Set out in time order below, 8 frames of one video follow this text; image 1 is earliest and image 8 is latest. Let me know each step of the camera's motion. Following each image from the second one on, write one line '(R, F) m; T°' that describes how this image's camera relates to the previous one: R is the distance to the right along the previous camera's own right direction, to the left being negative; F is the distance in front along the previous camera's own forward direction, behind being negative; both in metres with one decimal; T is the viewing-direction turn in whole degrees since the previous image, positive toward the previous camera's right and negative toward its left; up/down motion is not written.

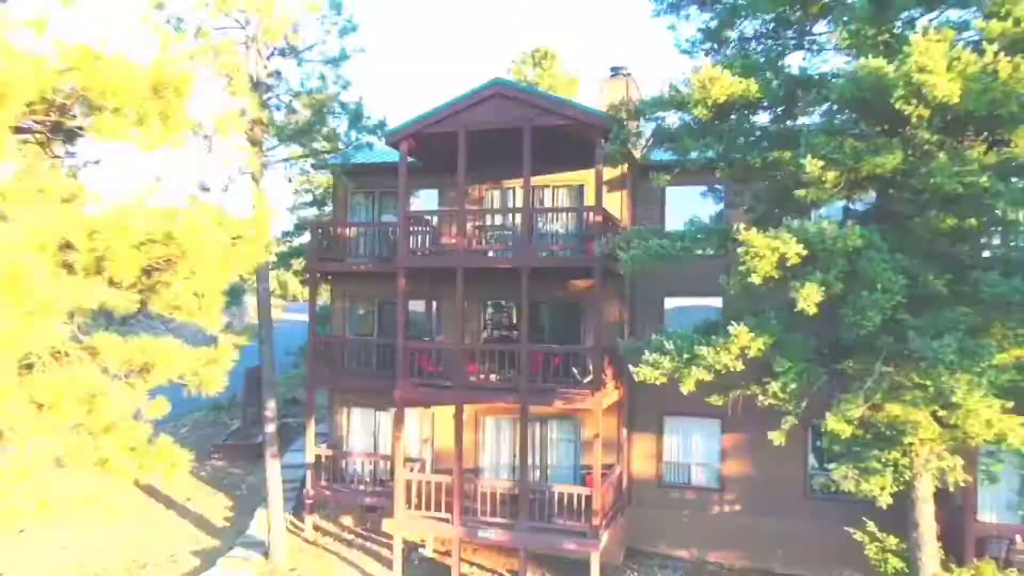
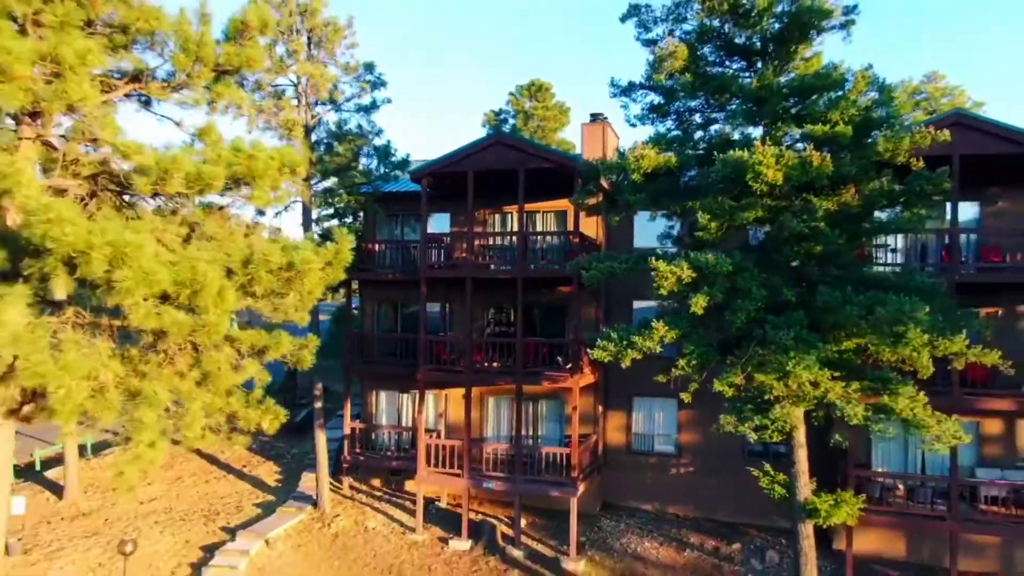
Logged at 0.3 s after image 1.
(+0.1, -3.0) m; 0°
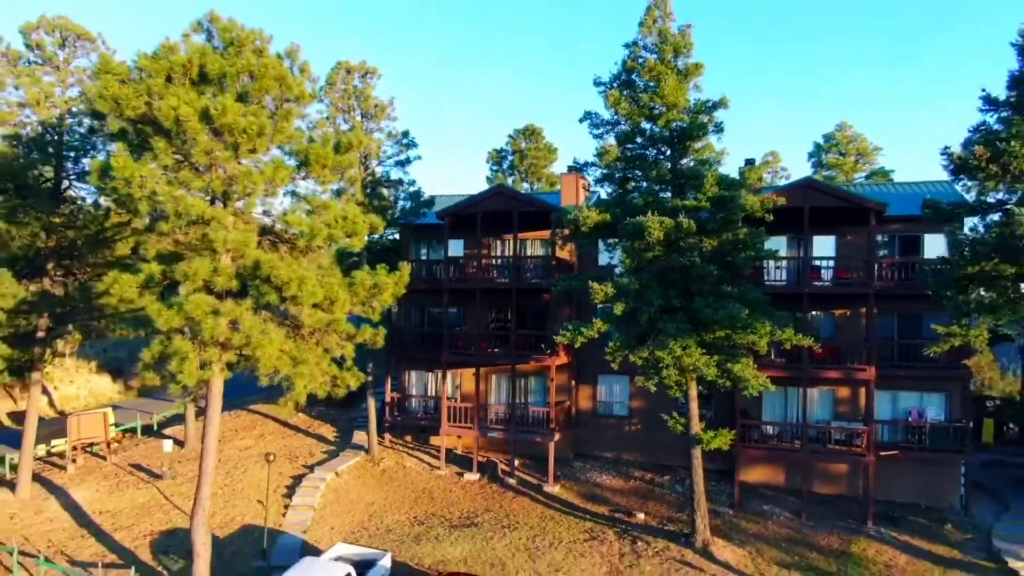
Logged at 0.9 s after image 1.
(+0.2, -5.7) m; 0°
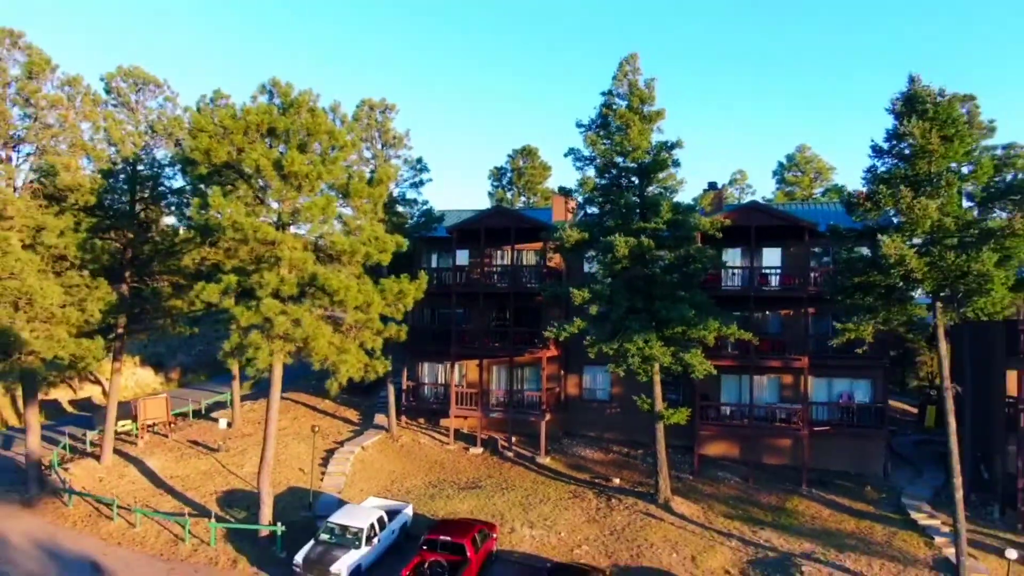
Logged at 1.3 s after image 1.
(+0.1, -3.6) m; 0°
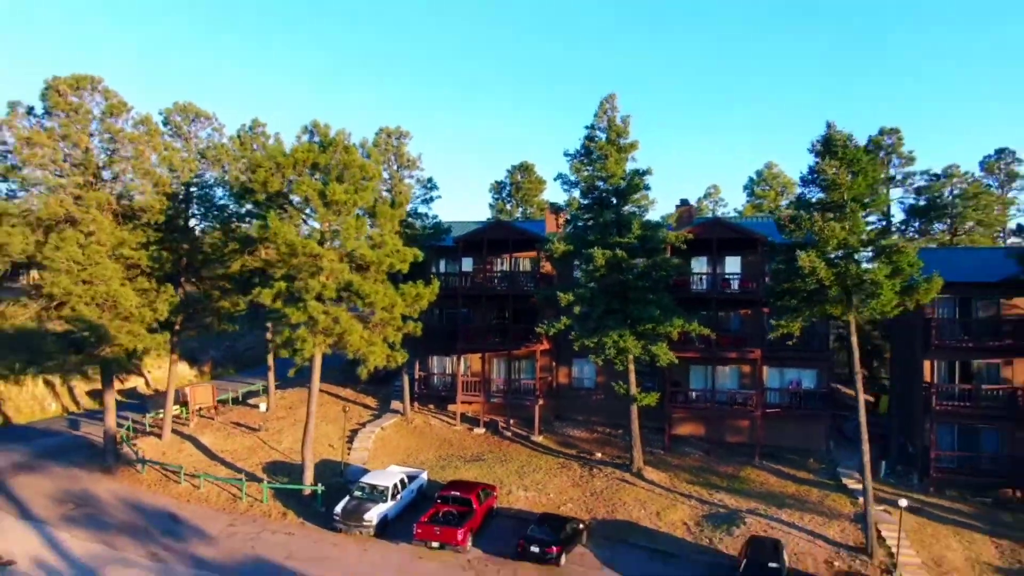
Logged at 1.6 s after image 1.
(+0.1, -3.7) m; 0°
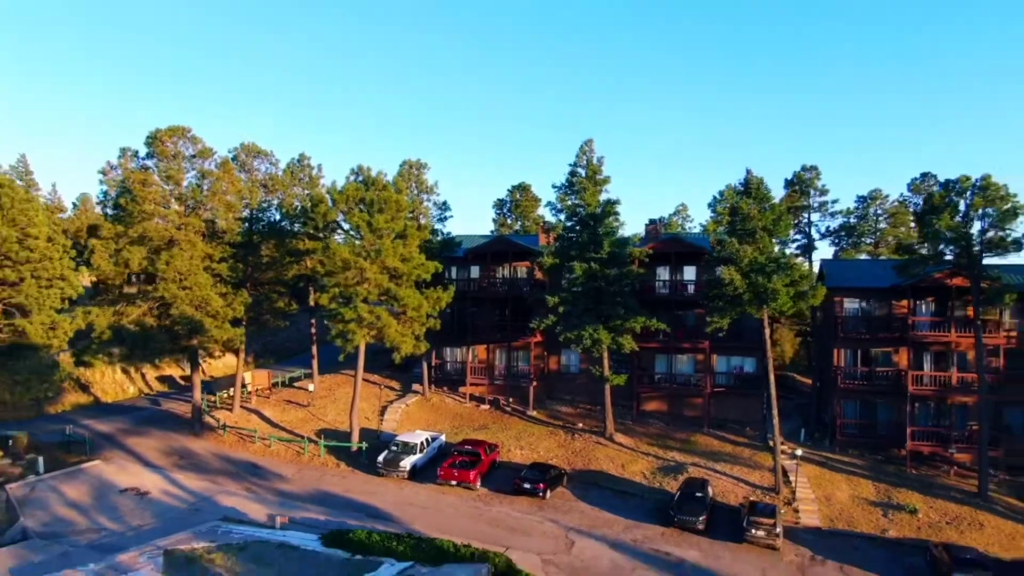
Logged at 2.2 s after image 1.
(+0.1, -6.3) m; 0°
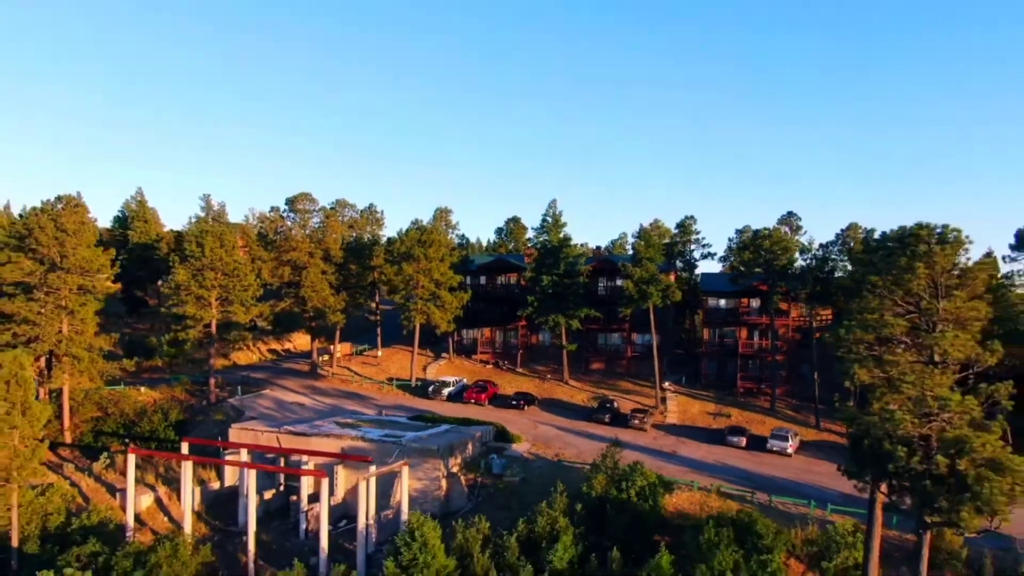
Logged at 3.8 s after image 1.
(+0.4, -18.7) m; 0°
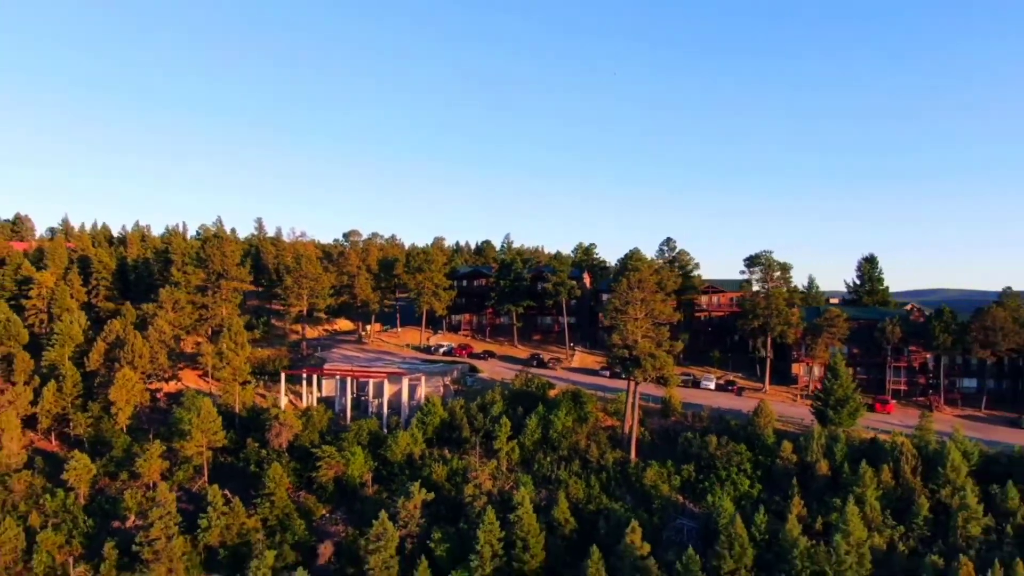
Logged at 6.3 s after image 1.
(+2.4, -29.9) m; +1°
